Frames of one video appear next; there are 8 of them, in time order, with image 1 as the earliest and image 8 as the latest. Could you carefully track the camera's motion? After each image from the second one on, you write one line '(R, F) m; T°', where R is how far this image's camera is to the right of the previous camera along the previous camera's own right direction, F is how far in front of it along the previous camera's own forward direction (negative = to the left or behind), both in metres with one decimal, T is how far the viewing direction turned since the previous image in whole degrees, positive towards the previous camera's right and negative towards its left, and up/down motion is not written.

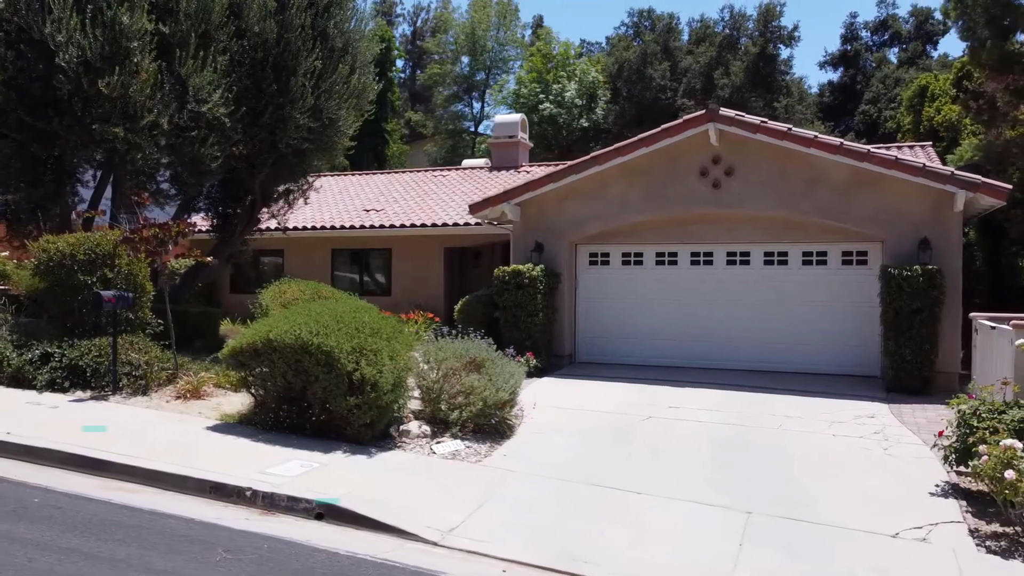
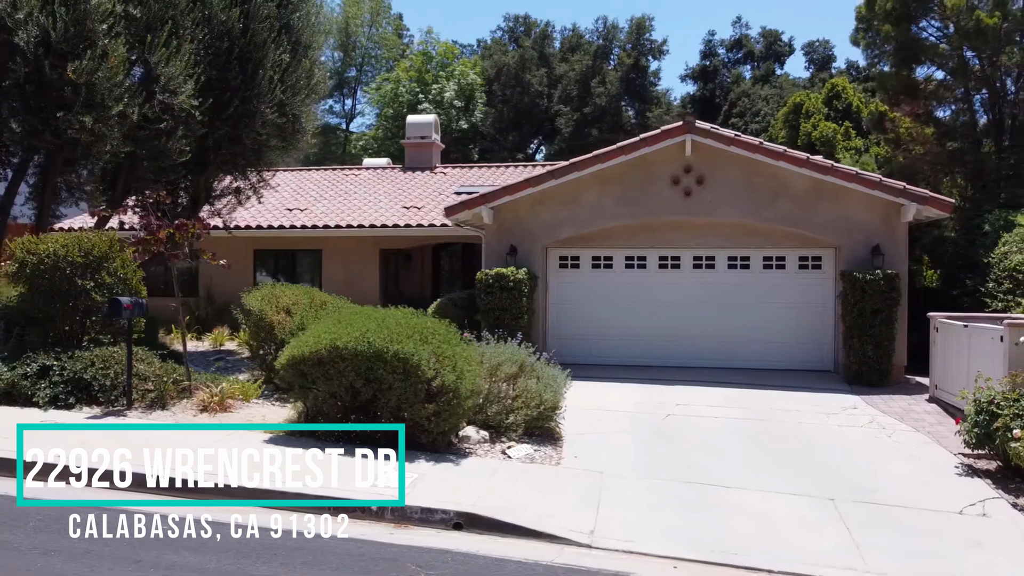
(-2.4, +0.1) m; +11°
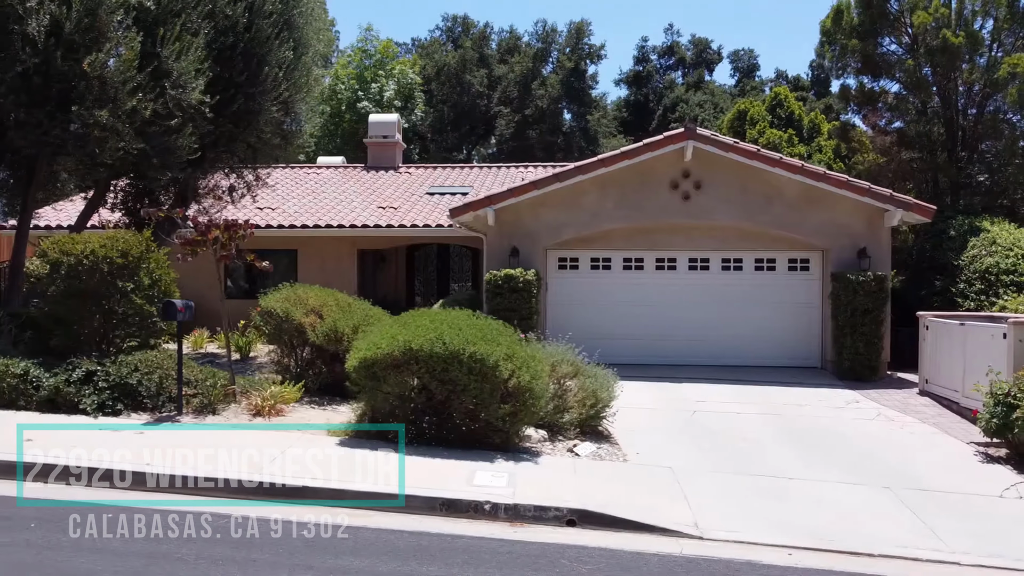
(-1.6, -0.1) m; +6°
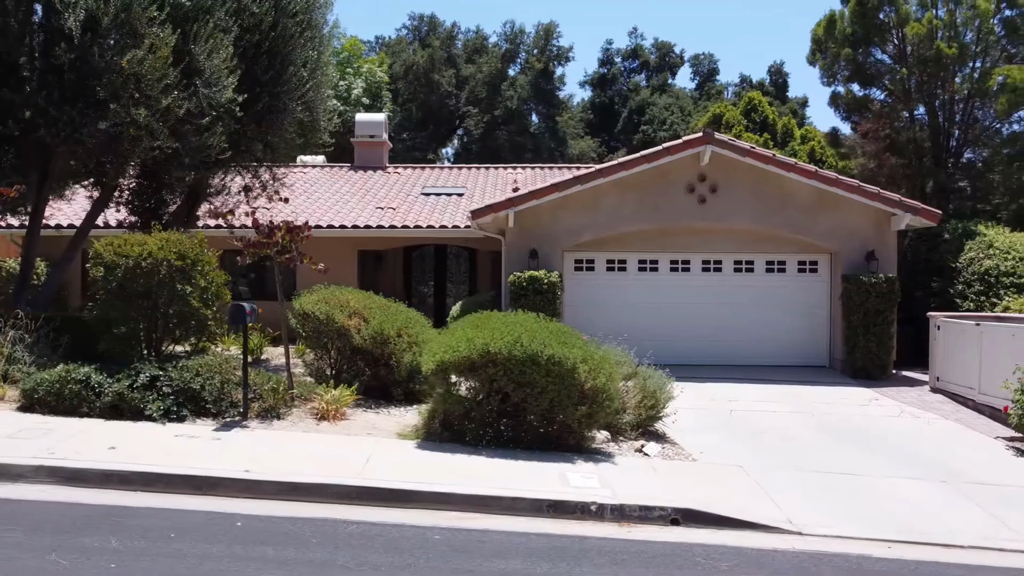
(-1.3, 0.0) m; +4°
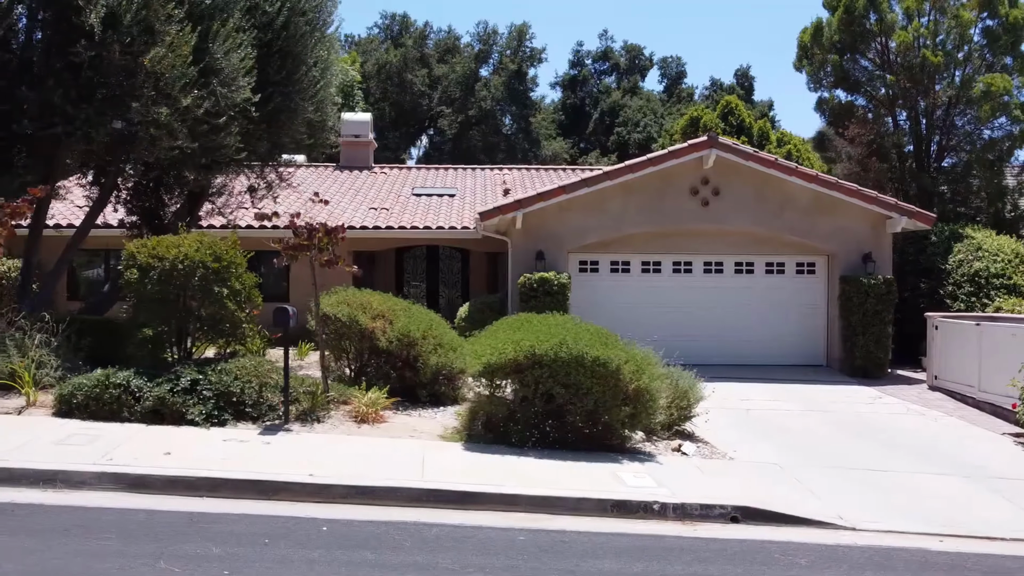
(-0.9, 0.0) m; +3°
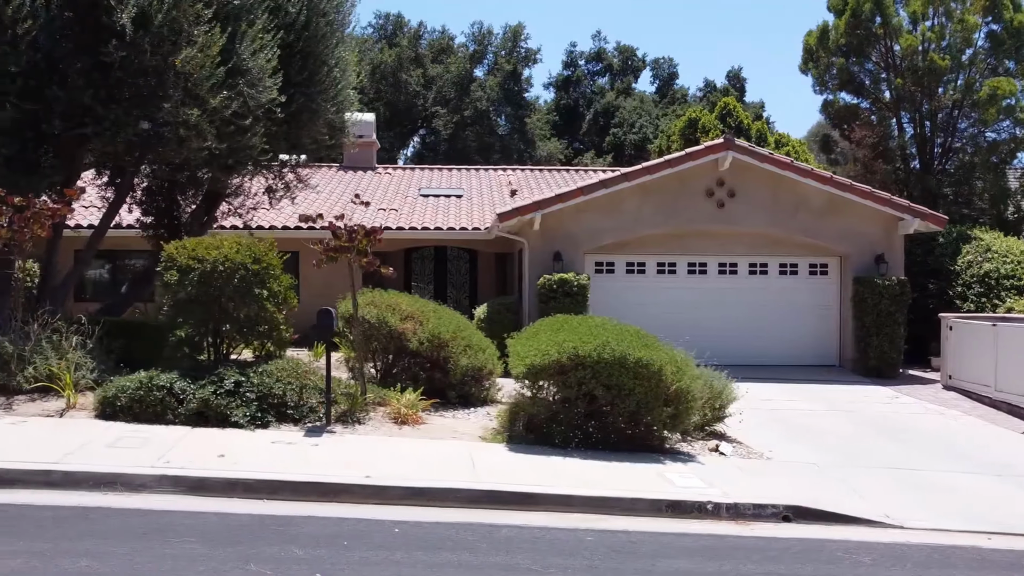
(-0.6, 0.0) m; +1°
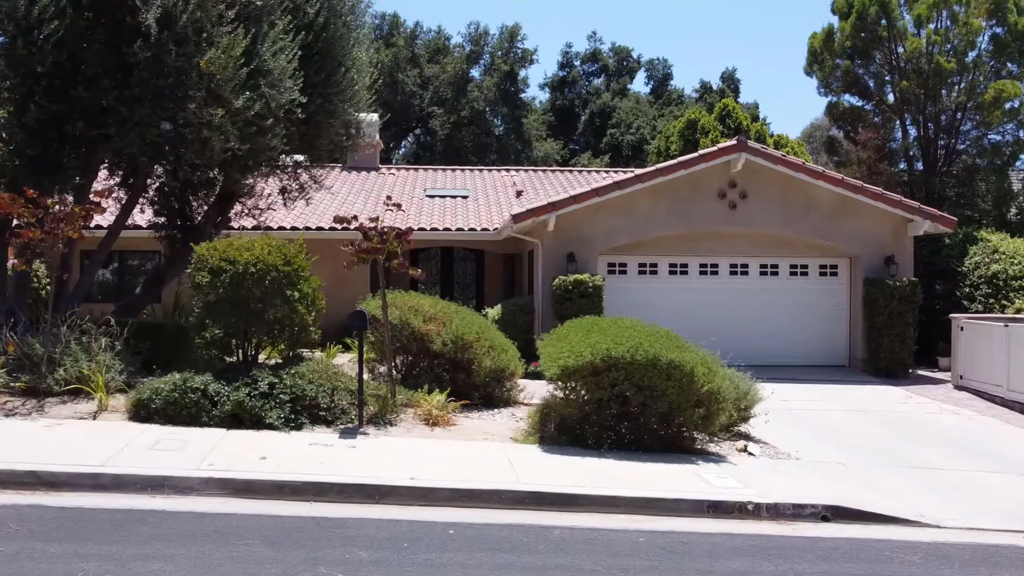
(-0.5, 0.0) m; +1°
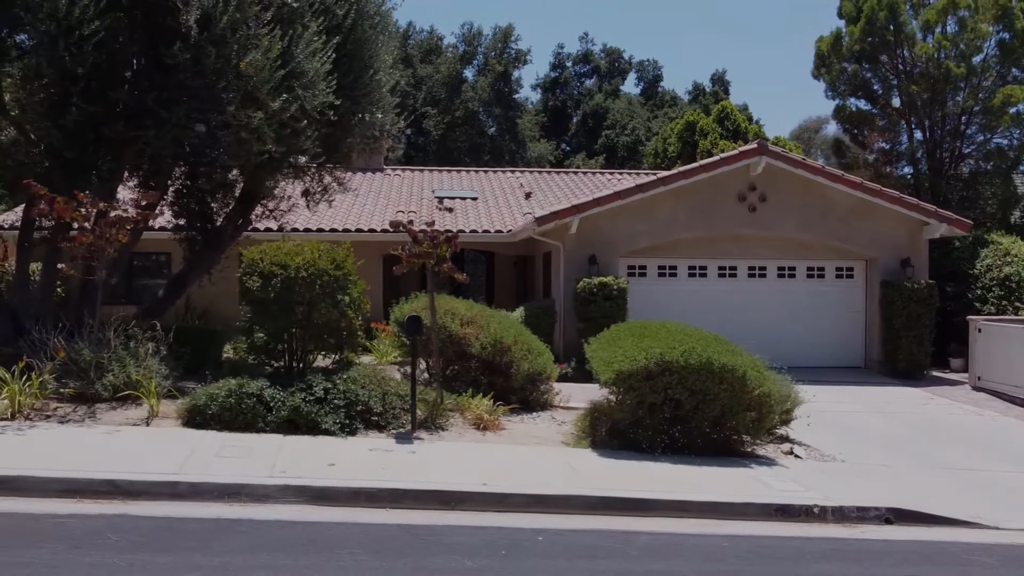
(-0.8, 0.0) m; +1°
